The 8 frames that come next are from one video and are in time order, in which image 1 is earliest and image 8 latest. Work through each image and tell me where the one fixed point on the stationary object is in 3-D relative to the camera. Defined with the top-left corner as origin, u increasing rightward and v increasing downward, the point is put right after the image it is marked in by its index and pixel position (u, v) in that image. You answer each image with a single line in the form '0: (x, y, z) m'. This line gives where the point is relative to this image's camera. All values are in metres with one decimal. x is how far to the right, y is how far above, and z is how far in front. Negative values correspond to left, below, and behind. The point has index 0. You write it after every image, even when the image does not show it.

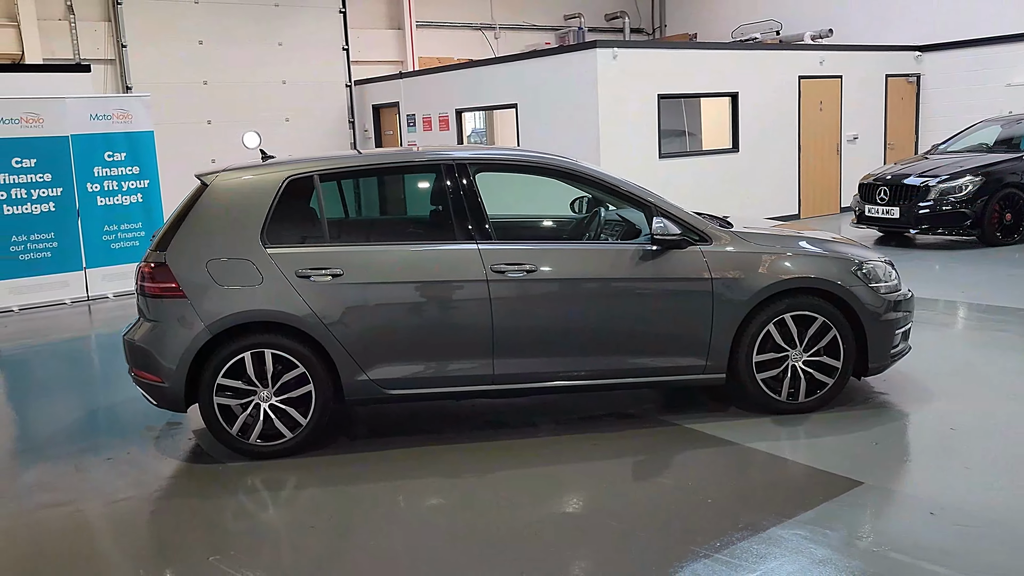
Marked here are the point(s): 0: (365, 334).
0: (-0.8, -0.2, +4.2) m
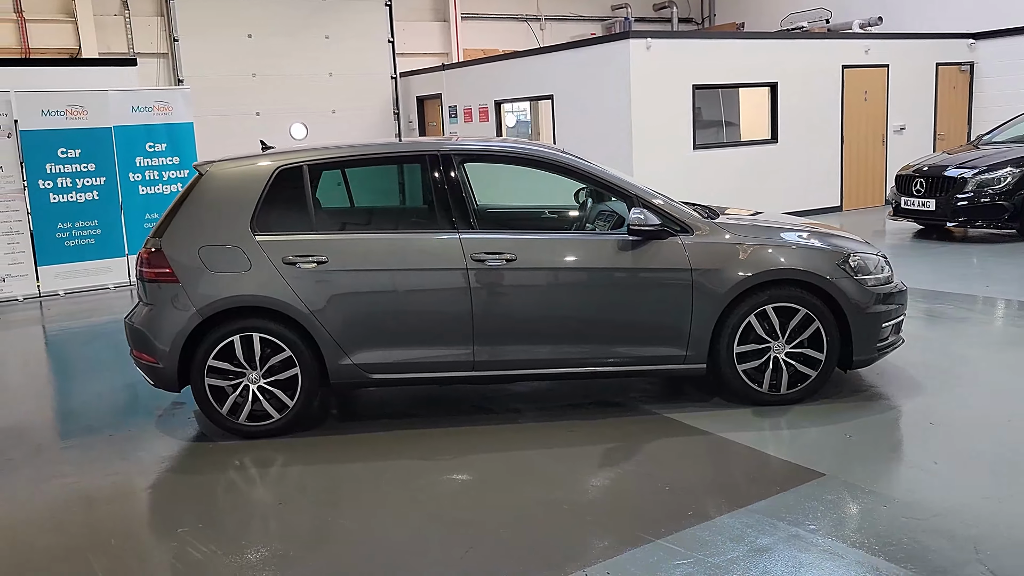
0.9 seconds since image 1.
0: (-0.9, -0.2, +4.4) m
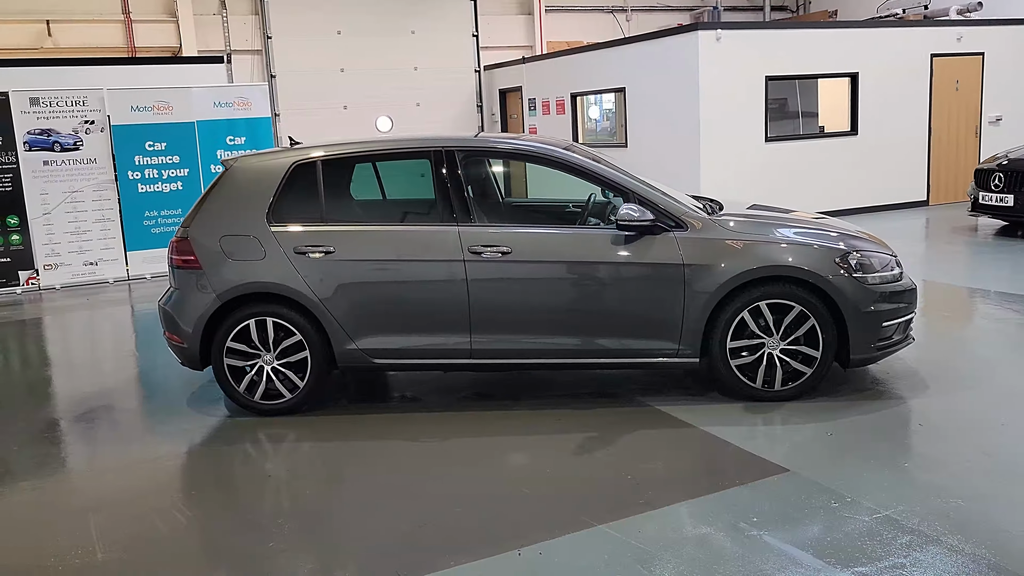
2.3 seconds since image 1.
0: (-0.9, -0.1, +4.6) m
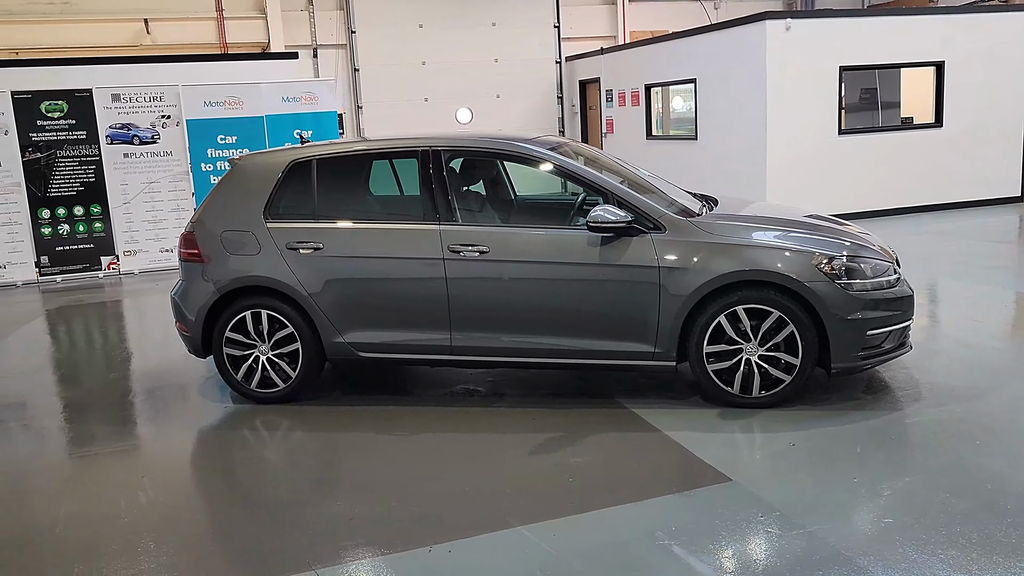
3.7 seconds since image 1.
0: (-1.0, -0.1, +4.8) m
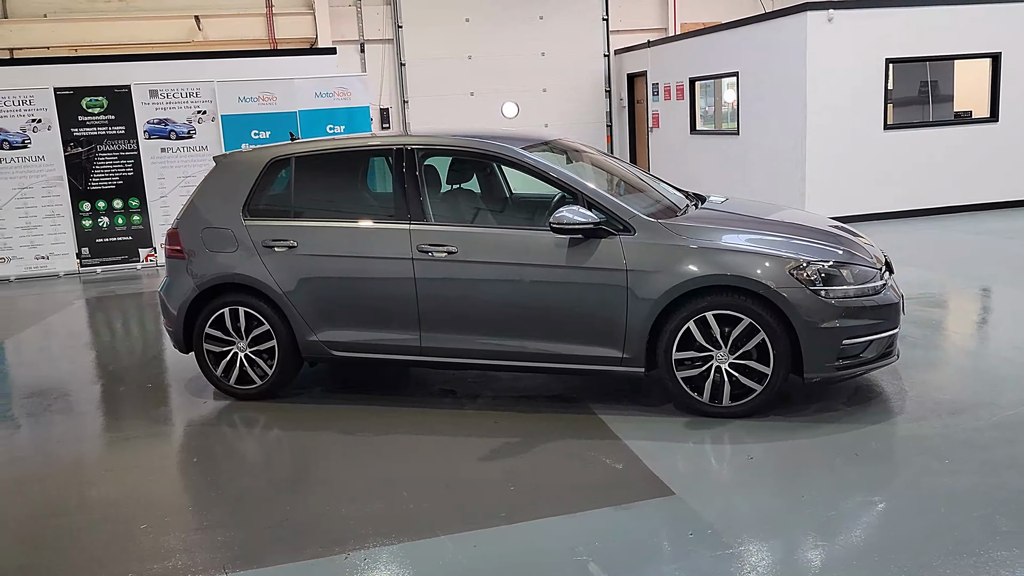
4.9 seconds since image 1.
0: (-1.1, -0.1, +4.8) m
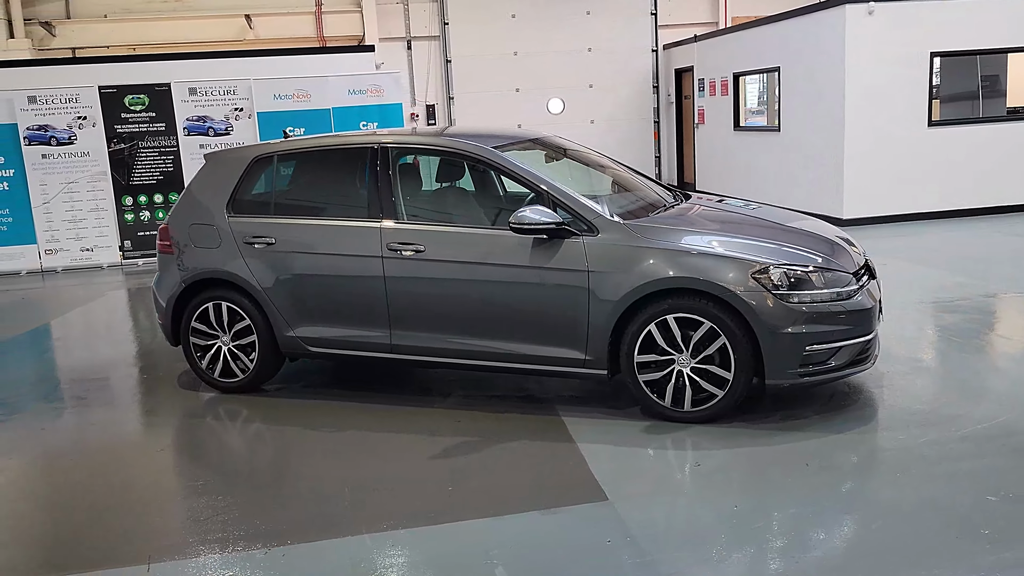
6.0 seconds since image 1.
0: (-1.3, 0.0, +4.8) m
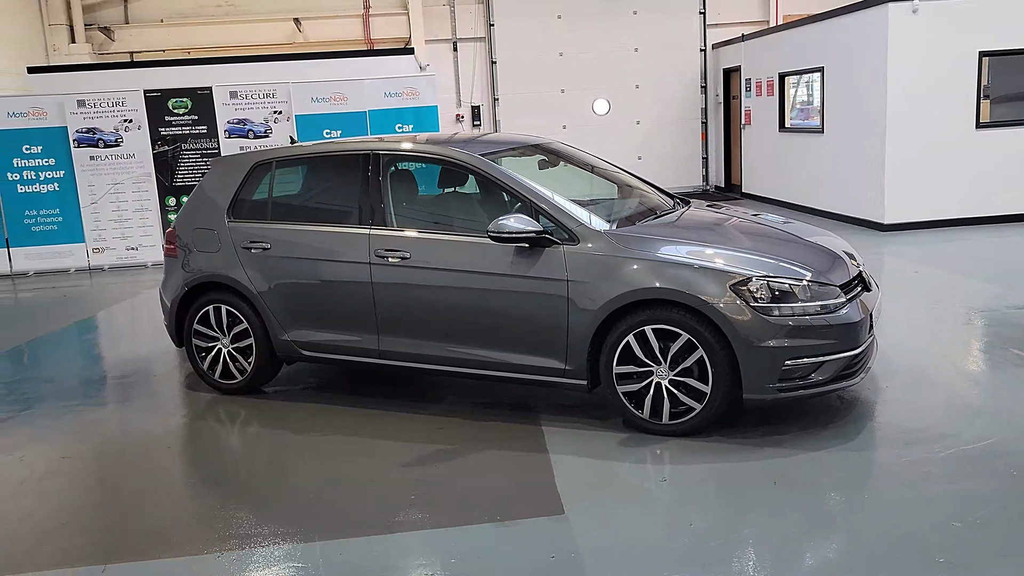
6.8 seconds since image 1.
0: (-1.3, -0.1, +4.9) m
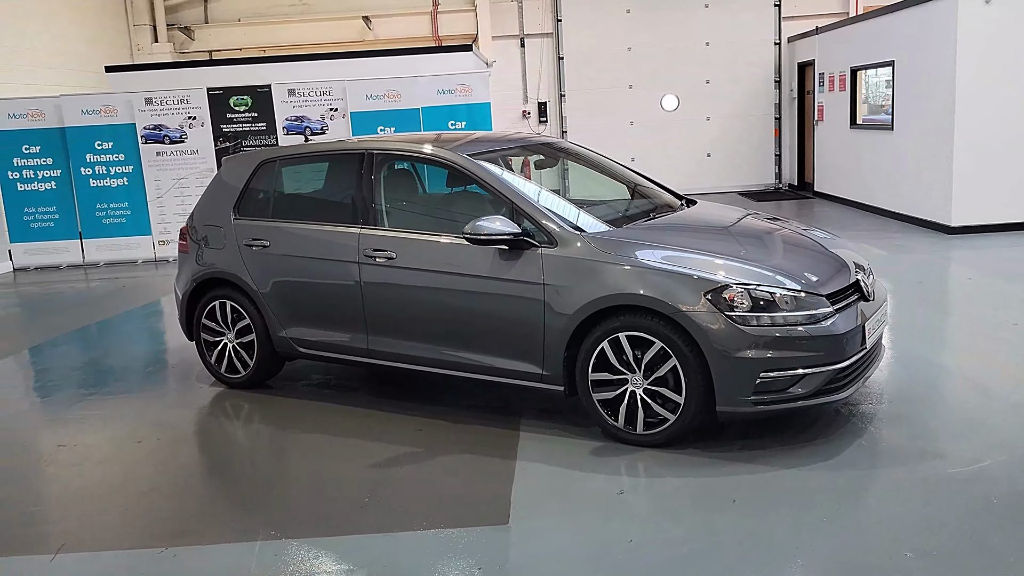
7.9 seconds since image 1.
0: (-1.4, -0.1, +5.0) m
